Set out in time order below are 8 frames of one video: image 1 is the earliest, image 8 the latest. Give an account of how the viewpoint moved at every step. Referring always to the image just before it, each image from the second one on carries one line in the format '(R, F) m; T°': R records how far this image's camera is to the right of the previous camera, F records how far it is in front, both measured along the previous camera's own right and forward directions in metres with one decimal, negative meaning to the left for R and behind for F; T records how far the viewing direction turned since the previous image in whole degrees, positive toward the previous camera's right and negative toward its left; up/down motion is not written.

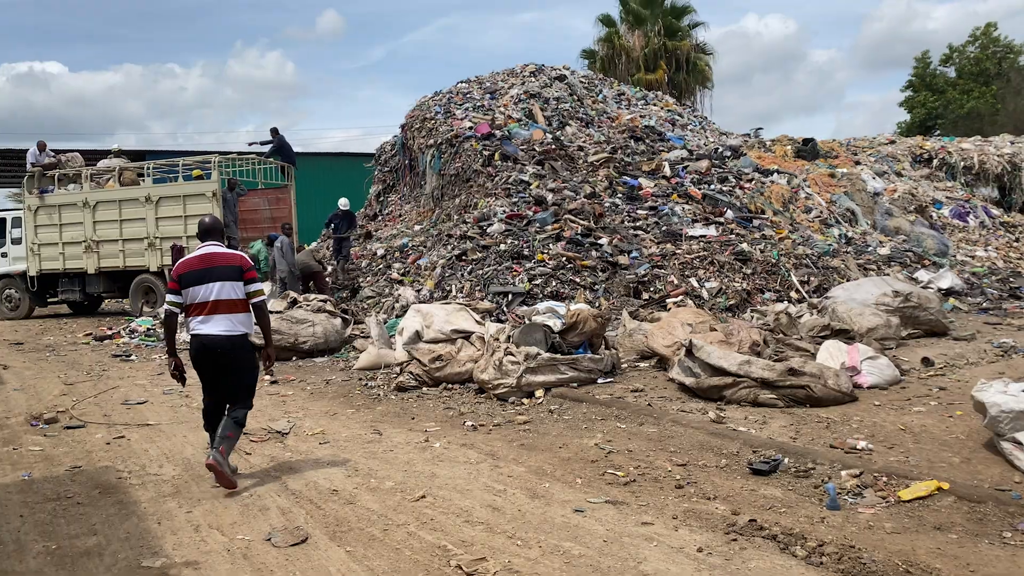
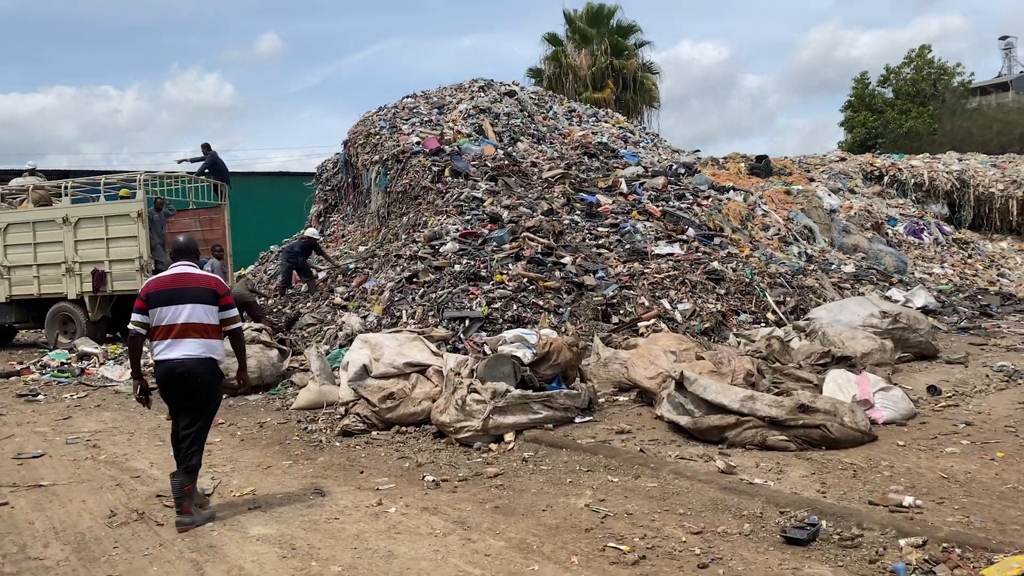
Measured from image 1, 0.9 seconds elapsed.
(-0.1, +0.7) m; +4°
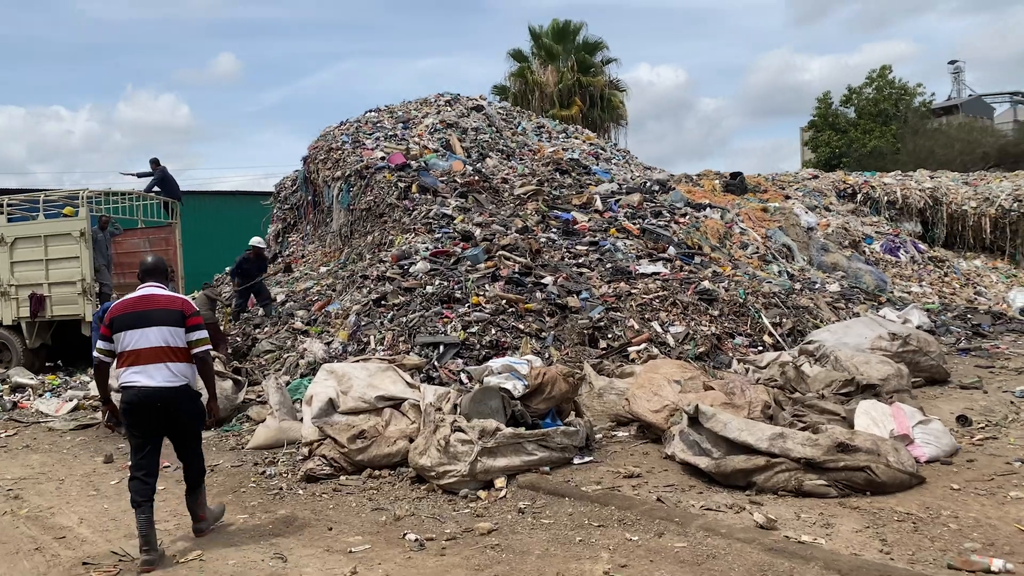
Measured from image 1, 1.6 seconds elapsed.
(-0.1, +0.6) m; +3°
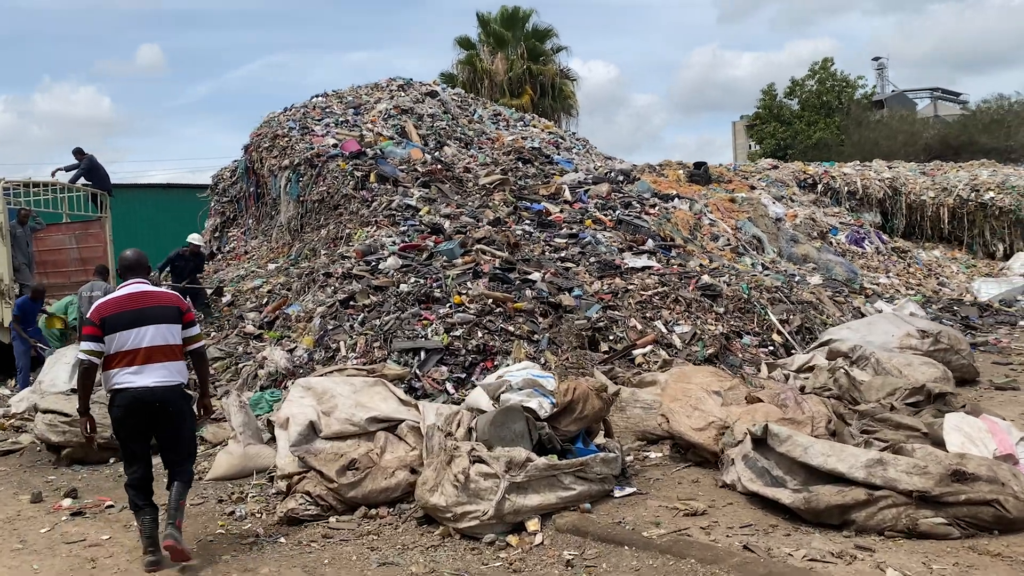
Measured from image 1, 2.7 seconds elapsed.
(-0.4, +0.7) m; +4°
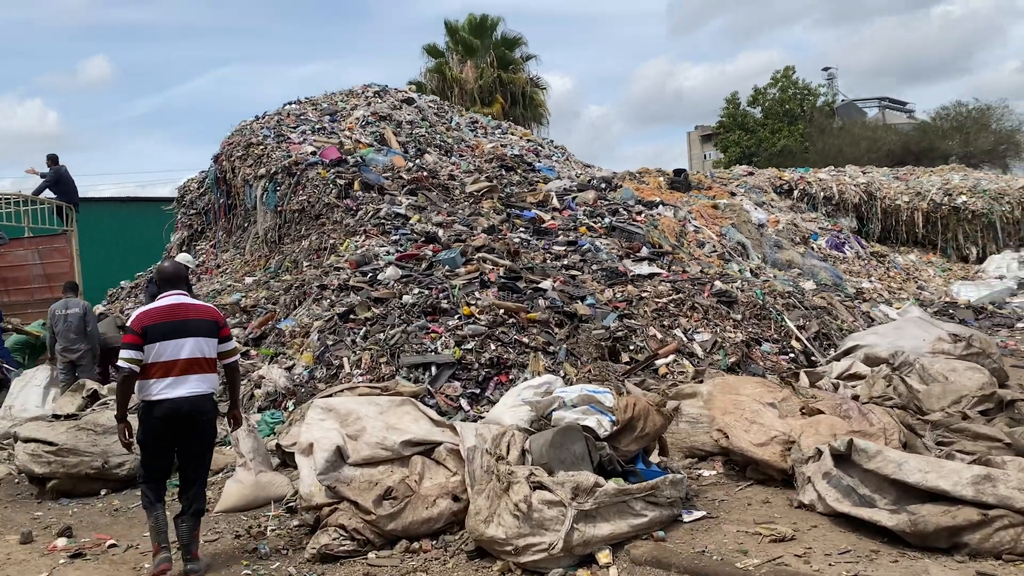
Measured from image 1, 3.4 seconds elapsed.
(-0.4, +0.3) m; +3°
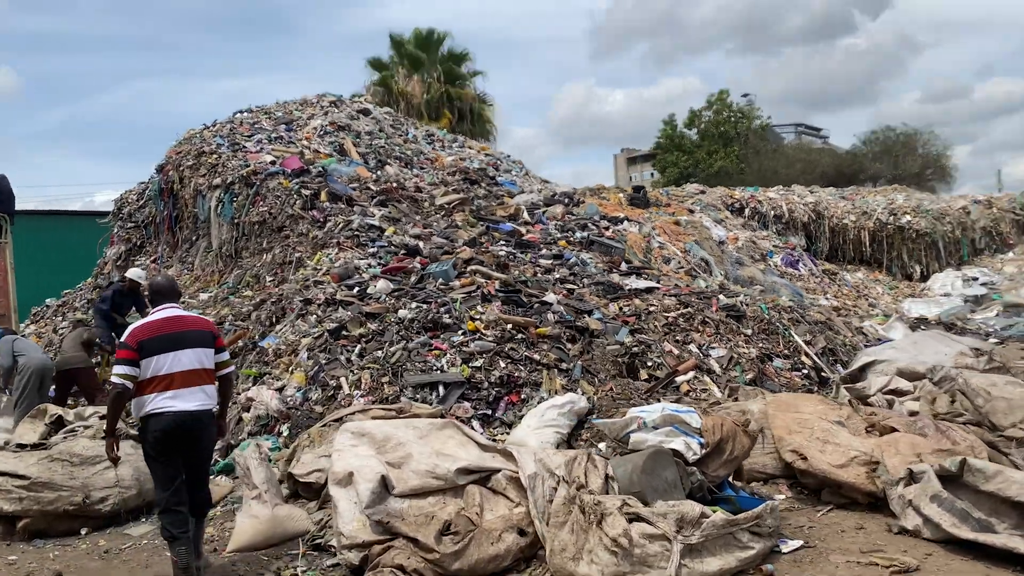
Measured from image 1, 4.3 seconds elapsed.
(-0.5, +0.4) m; +5°
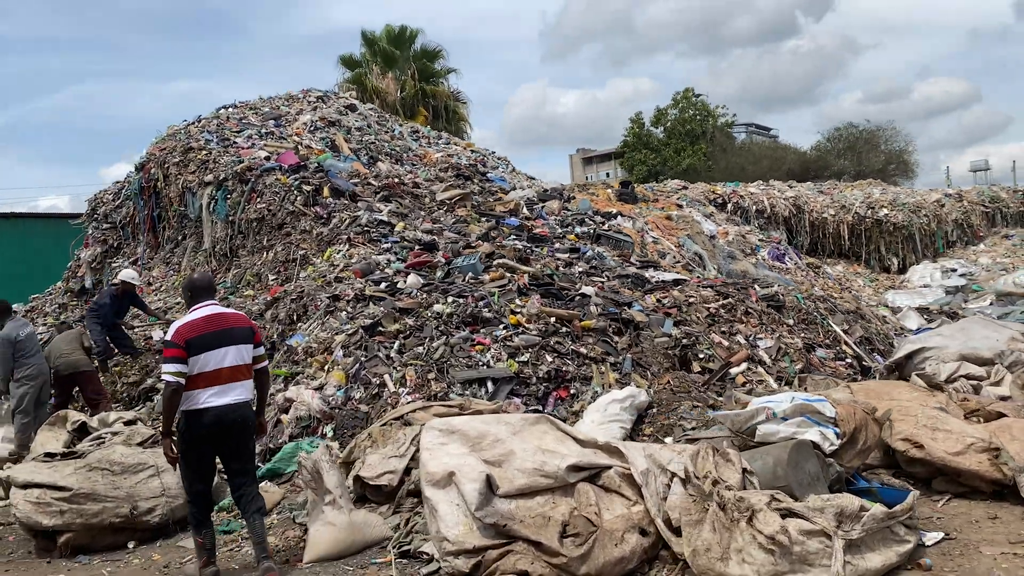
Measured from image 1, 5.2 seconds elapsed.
(-0.6, +0.2) m; +3°
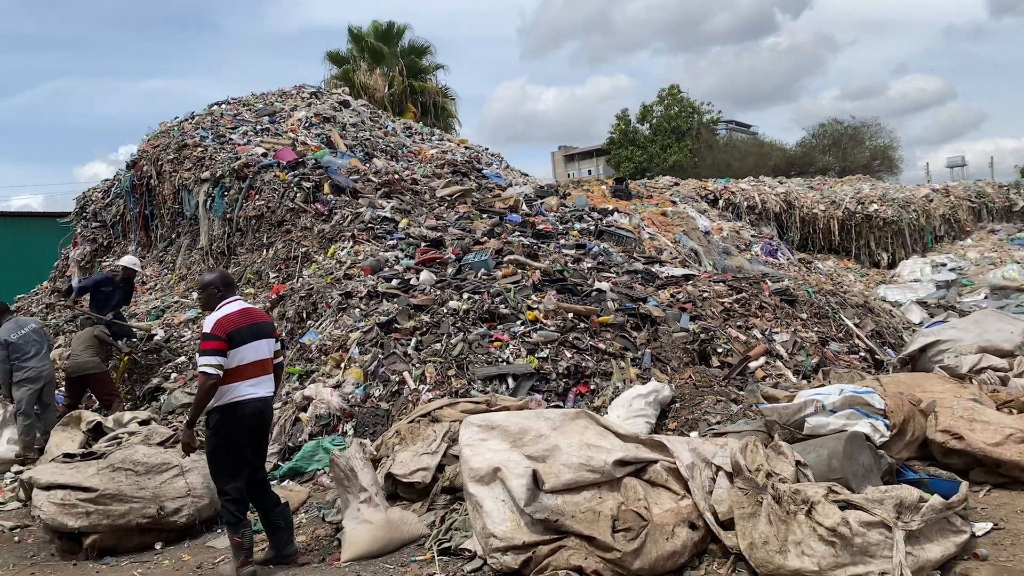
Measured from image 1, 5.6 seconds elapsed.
(-0.2, 0.0) m; +1°
